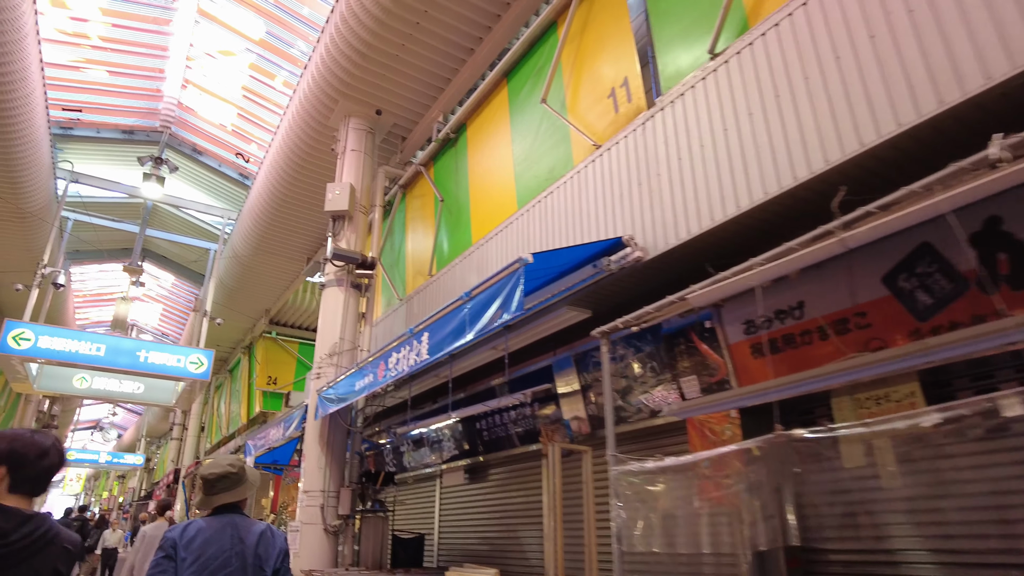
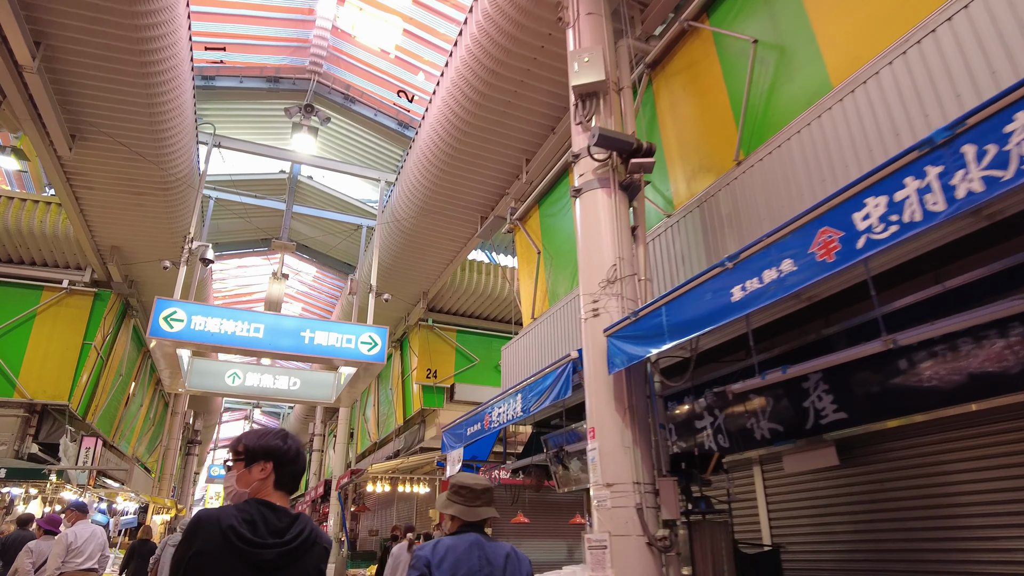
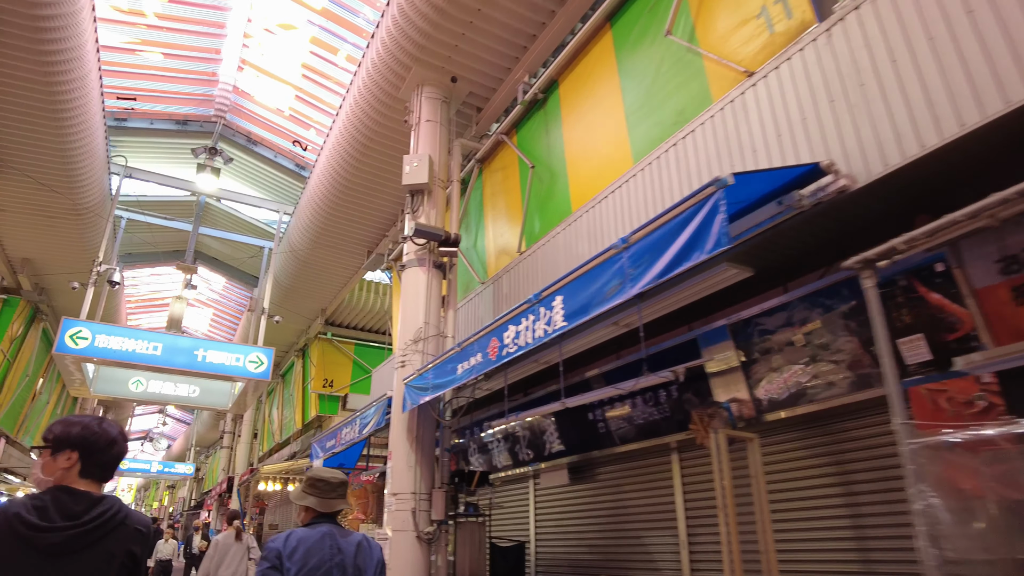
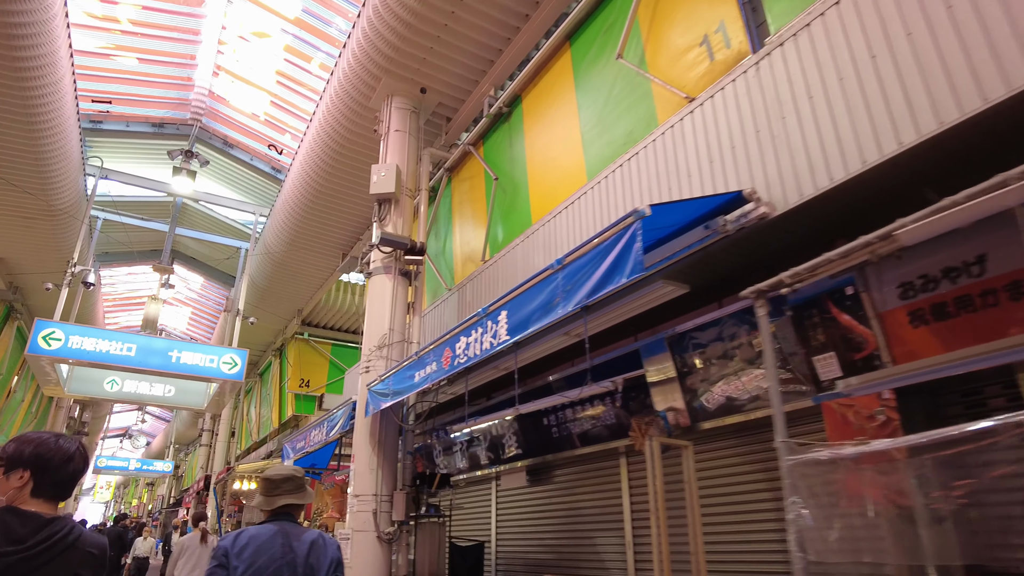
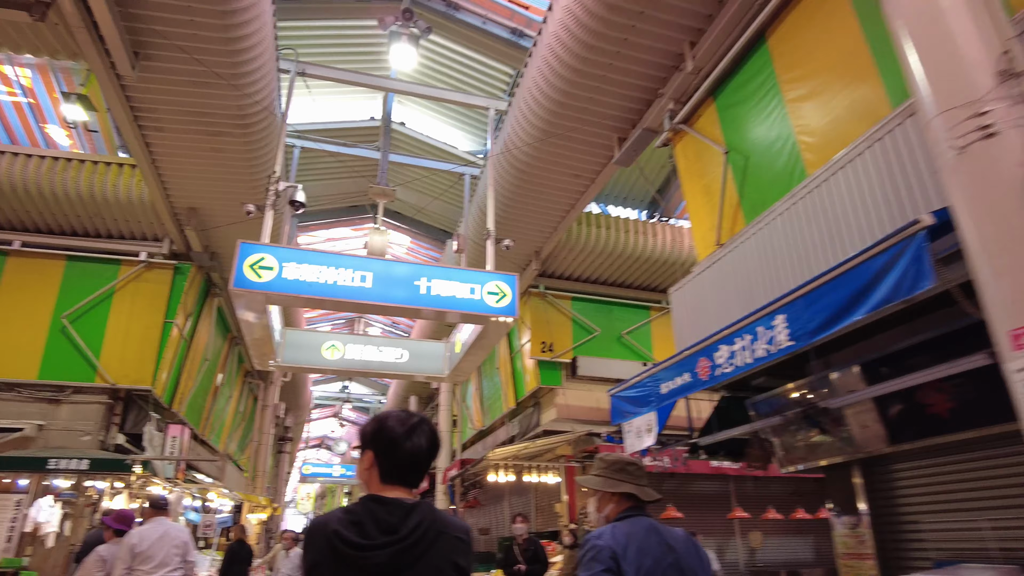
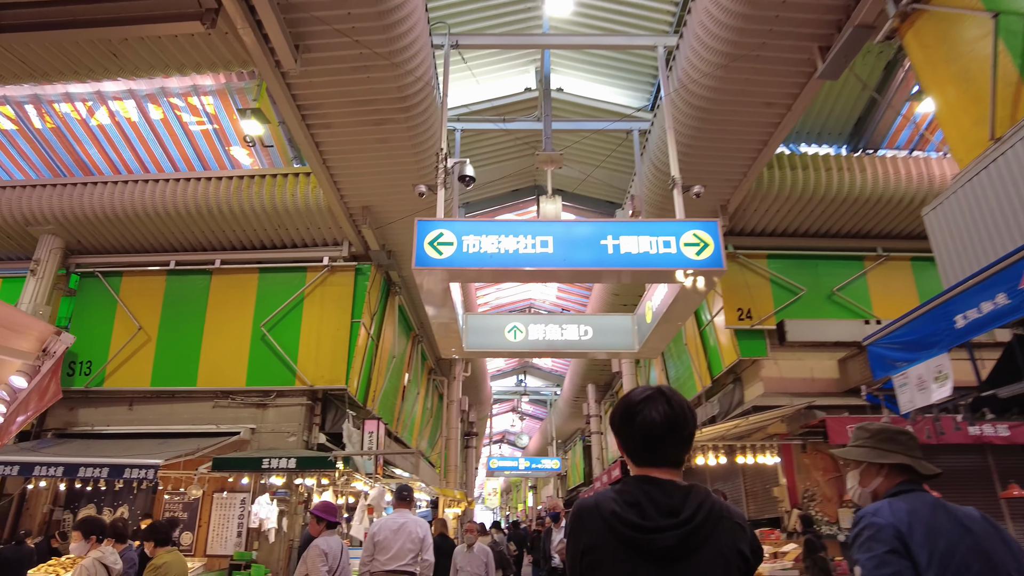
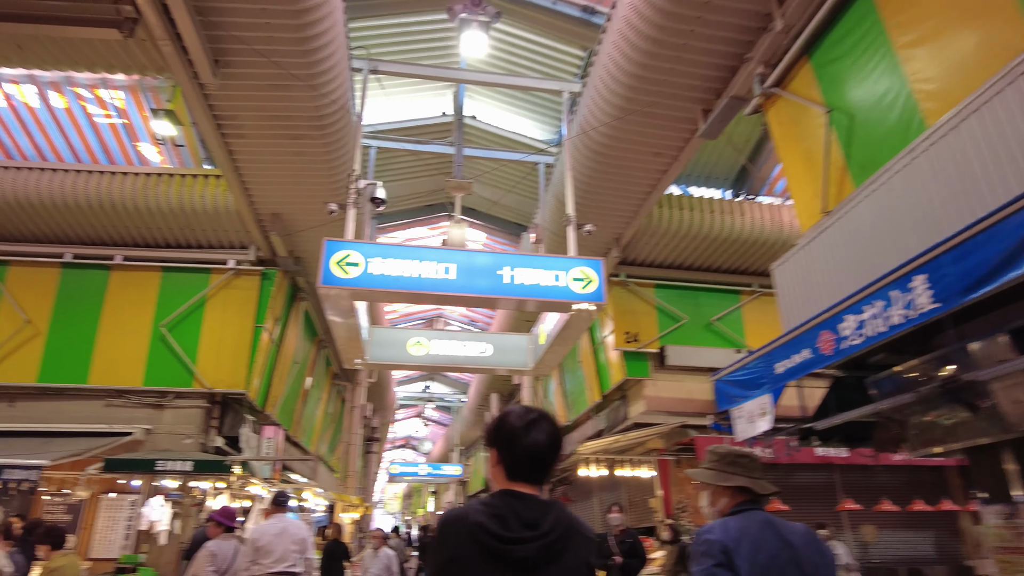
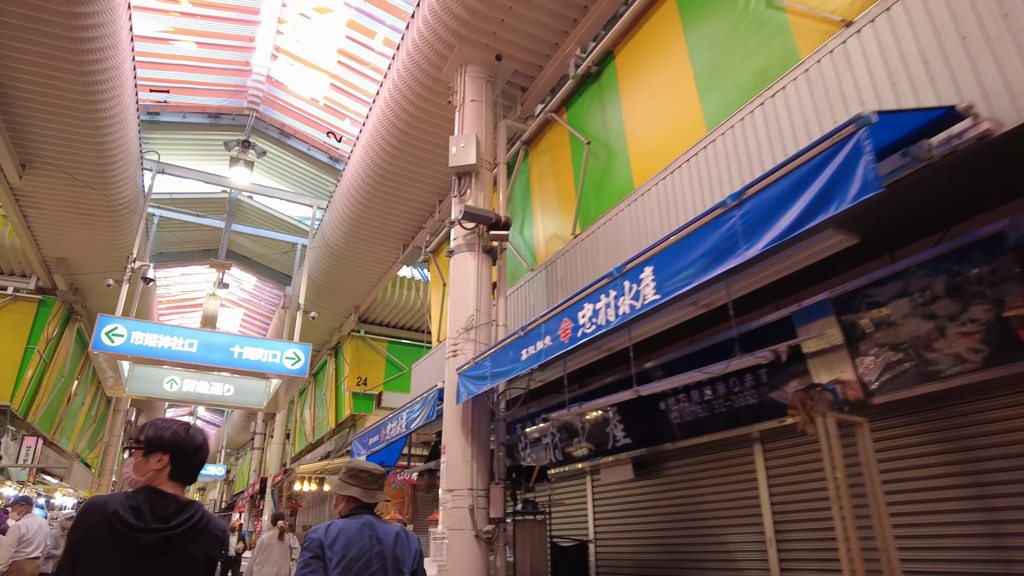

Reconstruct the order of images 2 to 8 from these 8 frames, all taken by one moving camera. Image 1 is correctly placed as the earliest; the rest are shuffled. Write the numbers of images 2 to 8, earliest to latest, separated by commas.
4, 3, 8, 2, 5, 7, 6
